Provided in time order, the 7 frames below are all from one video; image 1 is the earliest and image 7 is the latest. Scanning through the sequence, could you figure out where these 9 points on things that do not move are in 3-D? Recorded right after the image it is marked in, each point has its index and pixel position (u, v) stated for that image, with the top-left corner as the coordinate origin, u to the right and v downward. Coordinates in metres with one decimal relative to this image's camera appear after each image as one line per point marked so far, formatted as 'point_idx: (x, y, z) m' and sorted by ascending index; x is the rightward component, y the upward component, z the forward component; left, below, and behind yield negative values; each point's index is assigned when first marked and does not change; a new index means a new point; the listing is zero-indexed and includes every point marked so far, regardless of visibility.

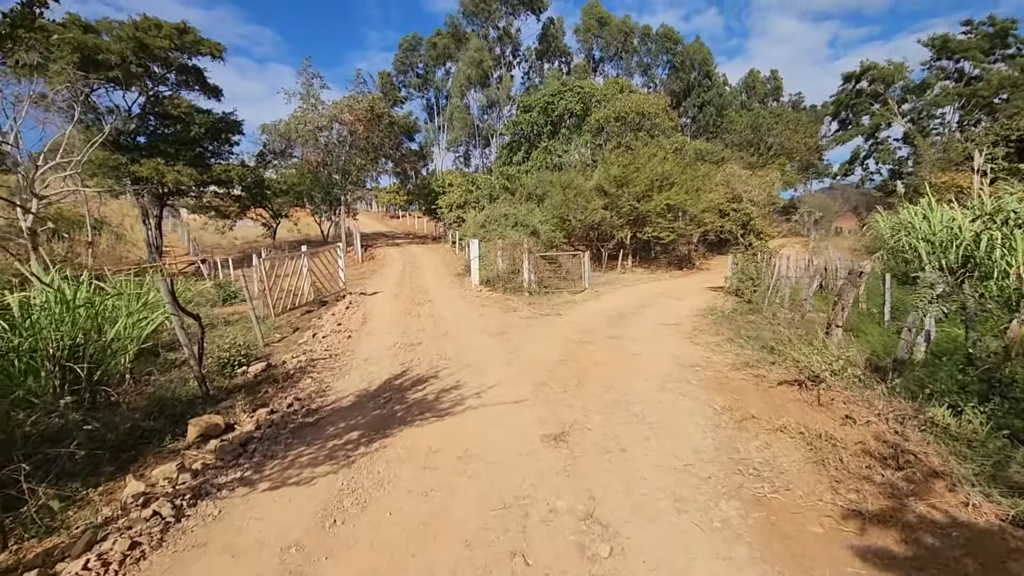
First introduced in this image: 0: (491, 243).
0: (-0.7, +1.5, +17.6) m
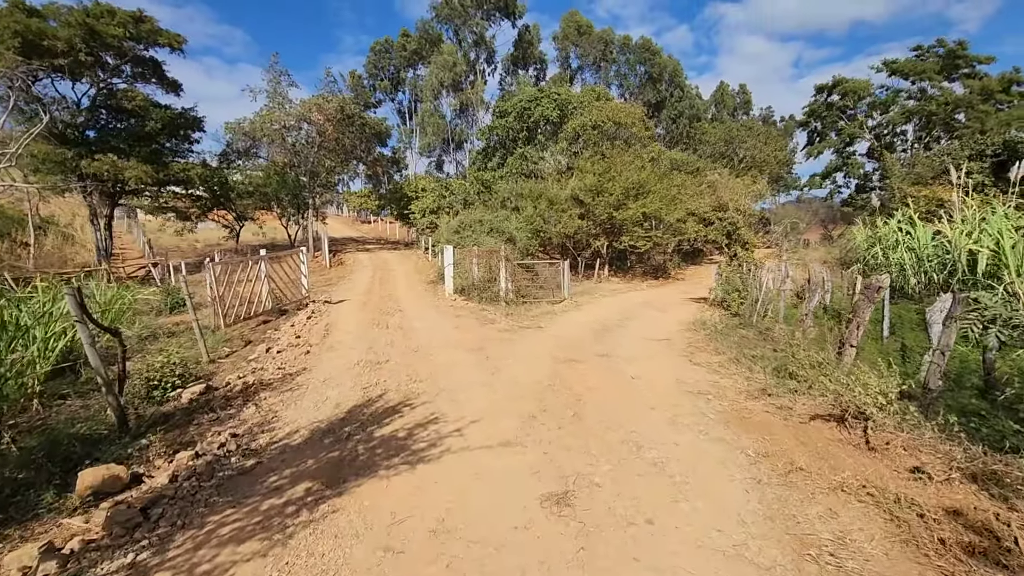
0: (-1.5, +1.2, +16.6) m
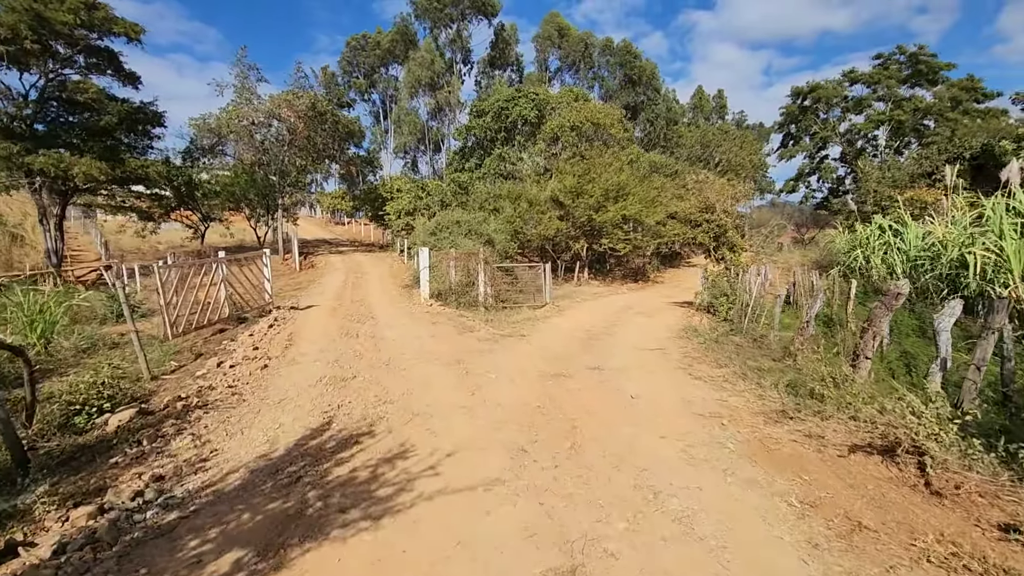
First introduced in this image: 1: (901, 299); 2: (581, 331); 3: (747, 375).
0: (-2.1, +1.1, +15.8) m
1: (+4.6, -0.1, +6.2) m
2: (+1.5, -0.9, +11.3) m
3: (+3.0, -1.1, +6.8) m
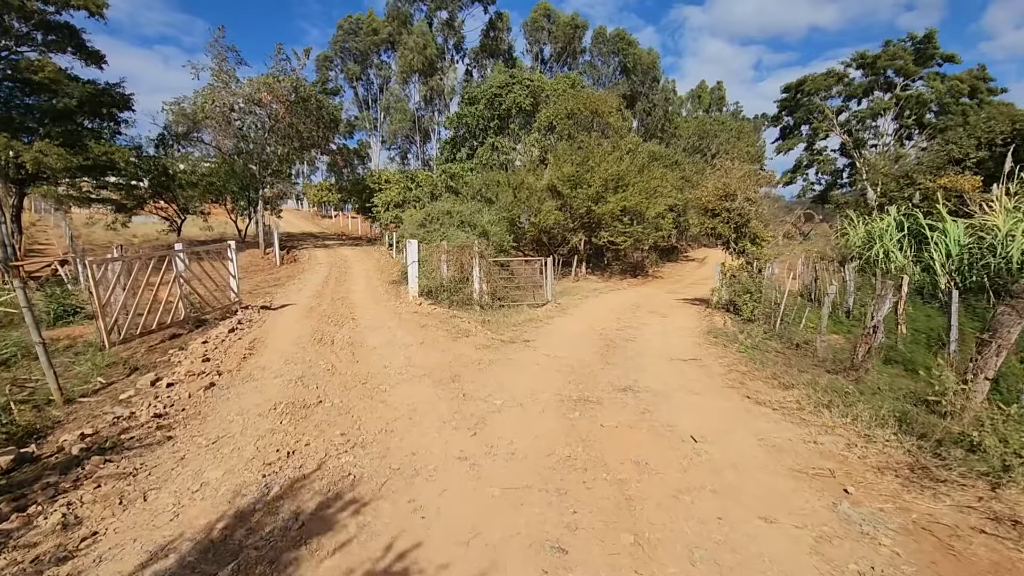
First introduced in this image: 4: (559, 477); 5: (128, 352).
0: (-2.1, +1.2, +14.1) m
1: (+4.7, -0.1, +4.7) m
2: (+1.5, -0.9, +9.8) m
3: (+3.1, -1.1, +5.3) m
4: (+0.3, -1.3, +3.5) m
5: (-6.2, -1.0, +8.5) m
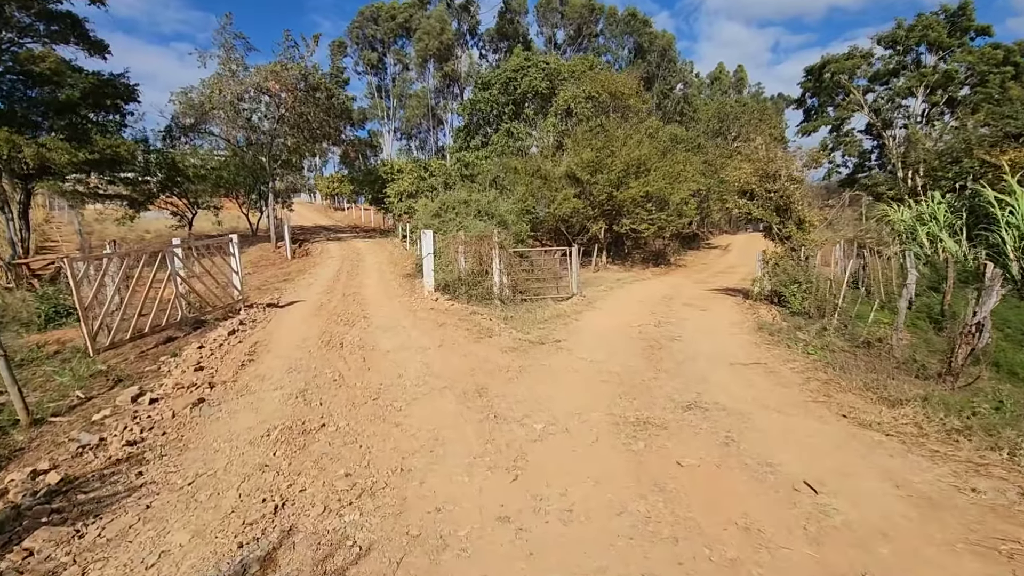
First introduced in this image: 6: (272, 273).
0: (-1.6, +1.3, +13.1) m
1: (+5.0, -0.1, +3.6) m
2: (+2.0, -0.8, +8.7) m
3: (+3.5, -1.1, +4.2) m
4: (+0.6, -1.3, +2.5) m
5: (-5.7, -1.1, +7.6) m
6: (-8.8, +0.6, +19.3) m
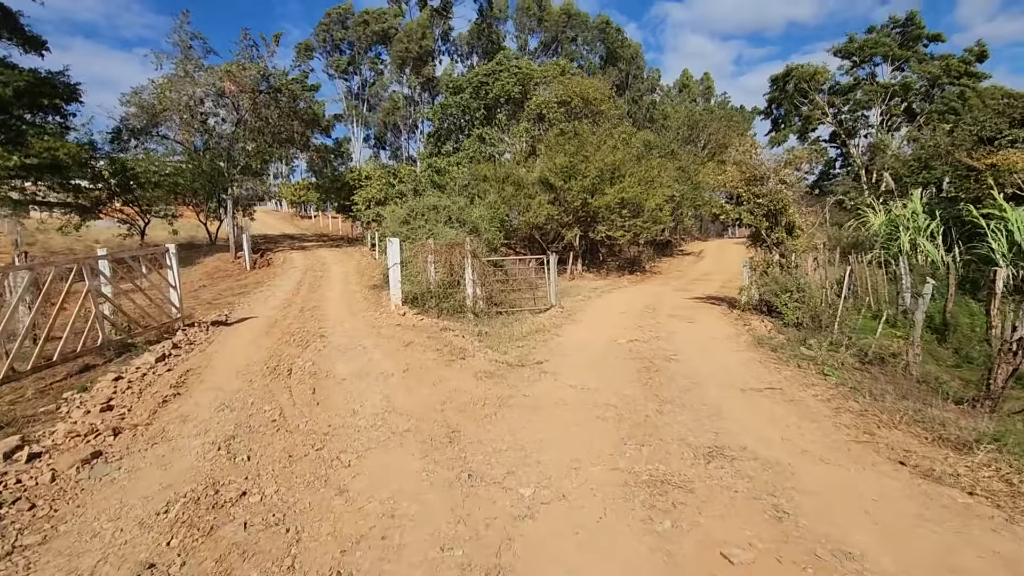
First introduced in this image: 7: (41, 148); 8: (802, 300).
0: (-2.2, +1.0, +12.1) m
1: (+4.9, -0.2, +2.8) m
2: (+1.6, -1.0, +7.8) m
3: (+3.4, -1.2, +3.3) m
4: (+0.6, -1.4, +1.5) m
5: (-6.0, -1.3, +6.3) m
6: (-9.7, +0.1, +17.8) m
7: (-16.7, +5.0, +18.4) m
8: (+5.9, -0.2, +10.5) m
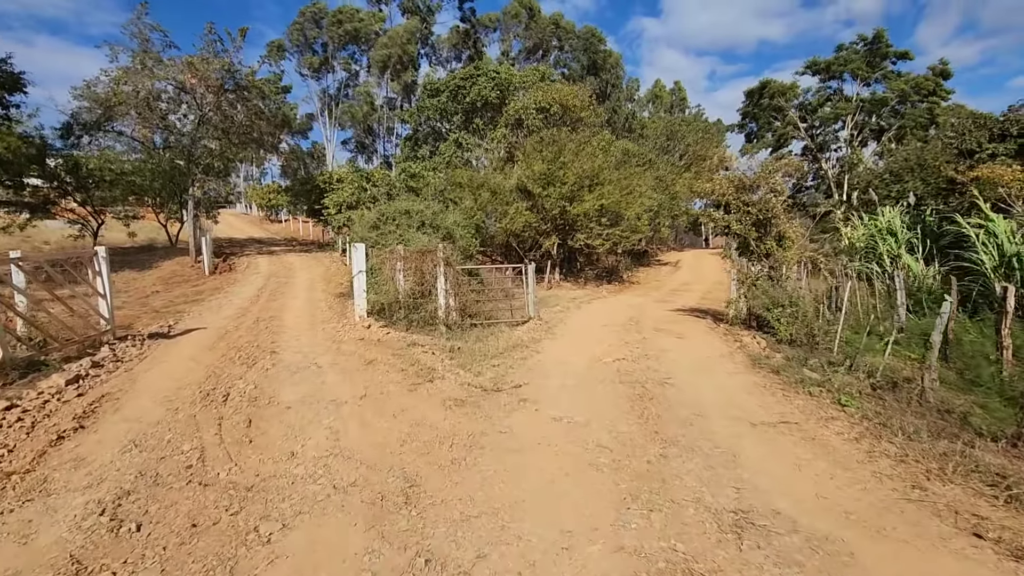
0: (-2.7, +0.8, +11.1) m
1: (+4.8, -0.3, +2.2) m
2: (+1.3, -1.2, +7.0) m
3: (+3.2, -1.3, +2.6) m
4: (+0.5, -1.5, +0.6) m
5: (-6.3, -1.4, +5.1) m
6: (-10.4, -0.1, +16.4) m
7: (-17.4, +4.8, +16.8) m
8: (+5.4, -0.5, +9.9) m
